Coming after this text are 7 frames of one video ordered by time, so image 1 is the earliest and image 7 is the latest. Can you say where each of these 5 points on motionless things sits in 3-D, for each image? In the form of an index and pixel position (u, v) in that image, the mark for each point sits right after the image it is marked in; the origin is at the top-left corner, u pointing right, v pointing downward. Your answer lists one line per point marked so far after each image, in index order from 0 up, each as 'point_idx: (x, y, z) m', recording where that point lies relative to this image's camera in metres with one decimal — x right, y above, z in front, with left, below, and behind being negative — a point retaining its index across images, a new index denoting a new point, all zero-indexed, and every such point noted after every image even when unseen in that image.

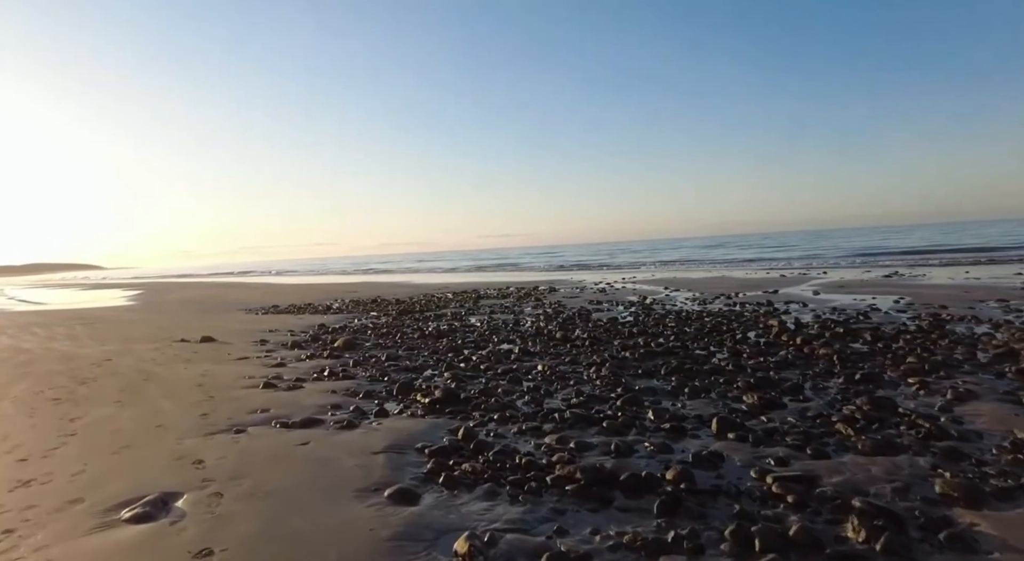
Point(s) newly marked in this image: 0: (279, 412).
0: (-2.5, -1.4, +6.2) m
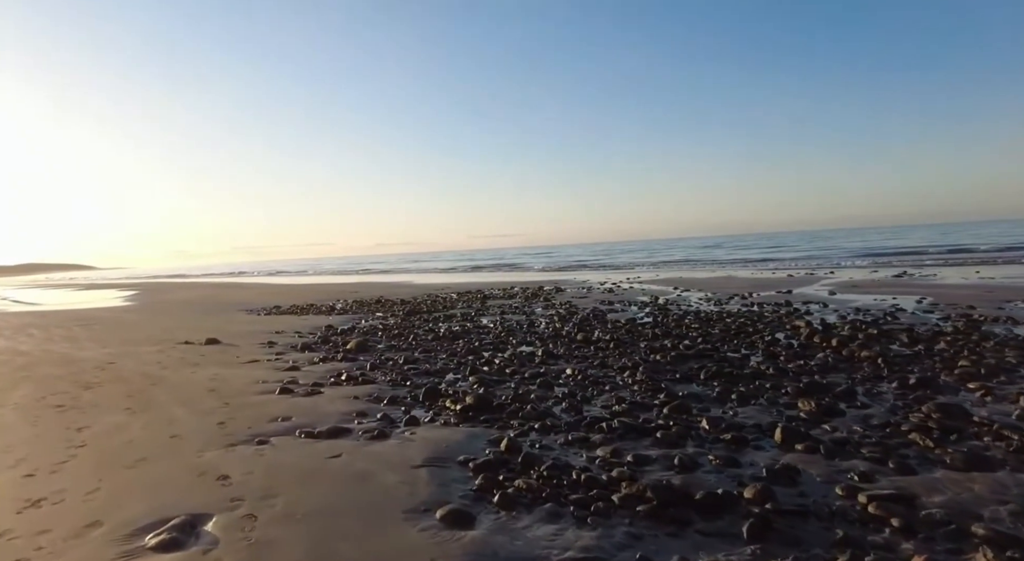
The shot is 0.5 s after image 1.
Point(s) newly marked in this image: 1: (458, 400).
0: (-2.1, -1.4, +5.8) m
1: (-0.6, -1.3, +6.4) m
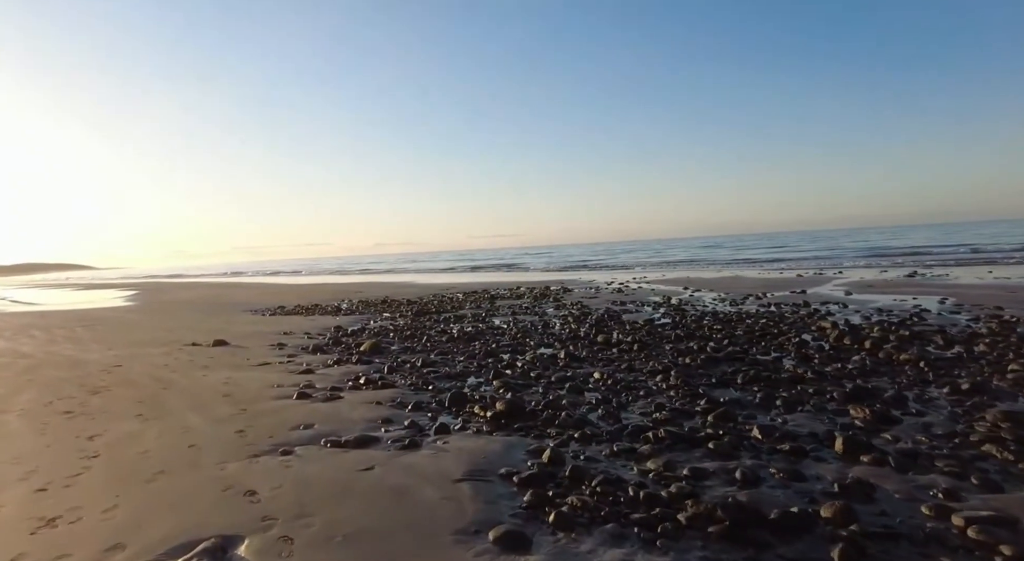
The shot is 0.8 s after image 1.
0: (-1.8, -1.4, +5.5) m
1: (-0.3, -1.3, +6.1) m
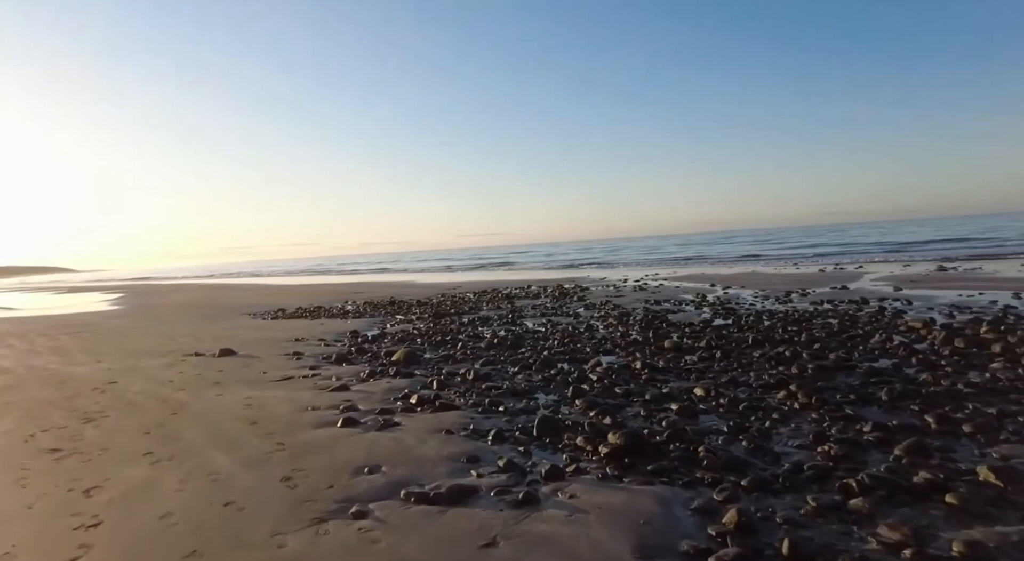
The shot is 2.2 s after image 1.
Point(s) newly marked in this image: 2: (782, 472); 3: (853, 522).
0: (-0.8, -1.4, +4.2) m
1: (+0.7, -1.3, +4.9) m
2: (+1.9, -1.3, +4.0) m
3: (+1.9, -1.4, +3.3) m
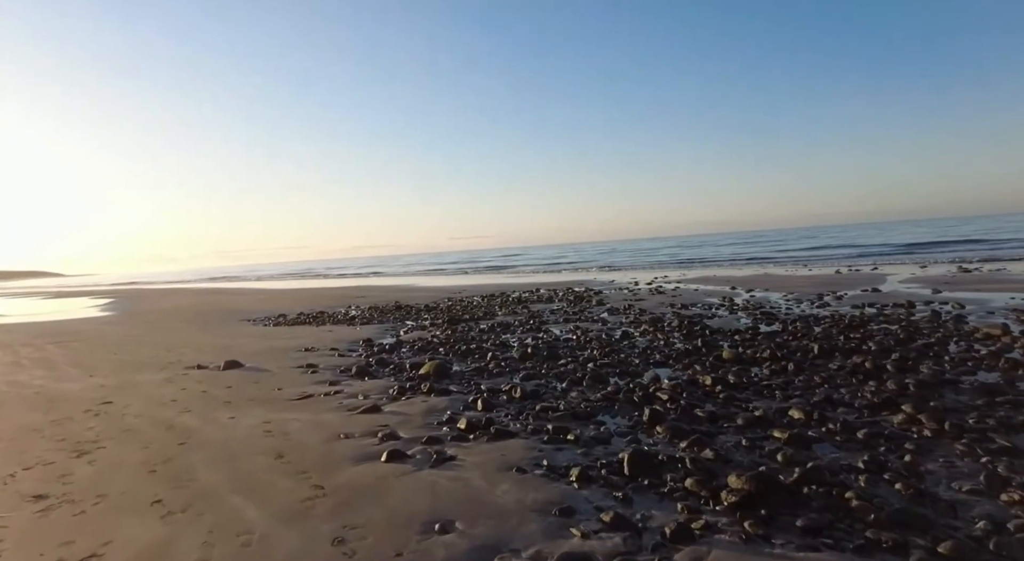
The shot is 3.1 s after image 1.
0: (-0.2, -1.5, +3.3) m
1: (+1.3, -1.4, +4.0) m
2: (+2.5, -1.4, +3.1) m
3: (+2.6, -1.4, +2.4) m
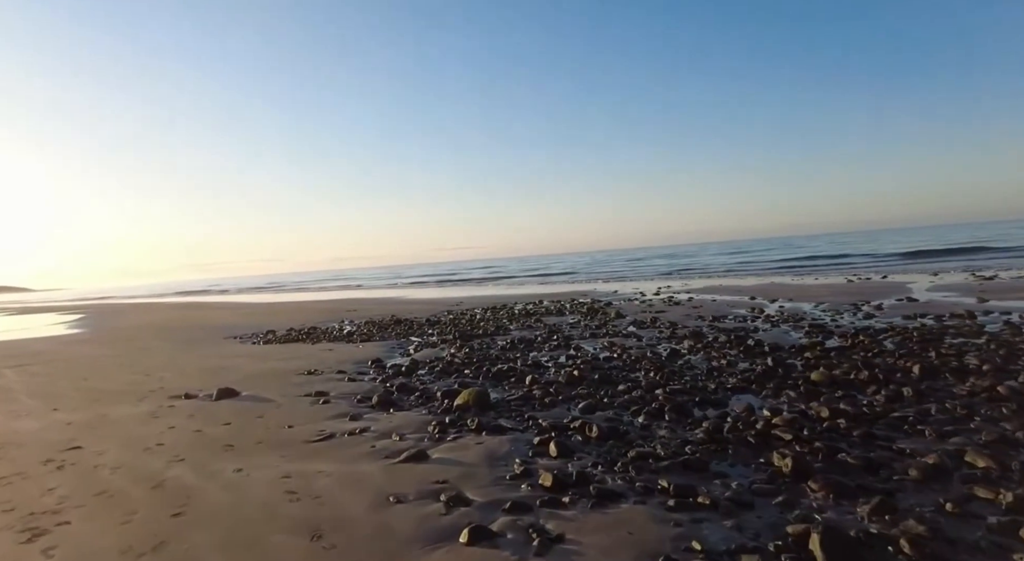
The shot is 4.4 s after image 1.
0: (+0.7, -1.5, +2.0) m
1: (+2.1, -1.4, +2.7) m
2: (+3.4, -1.4, +1.9) m
3: (+3.5, -1.4, +1.2) m
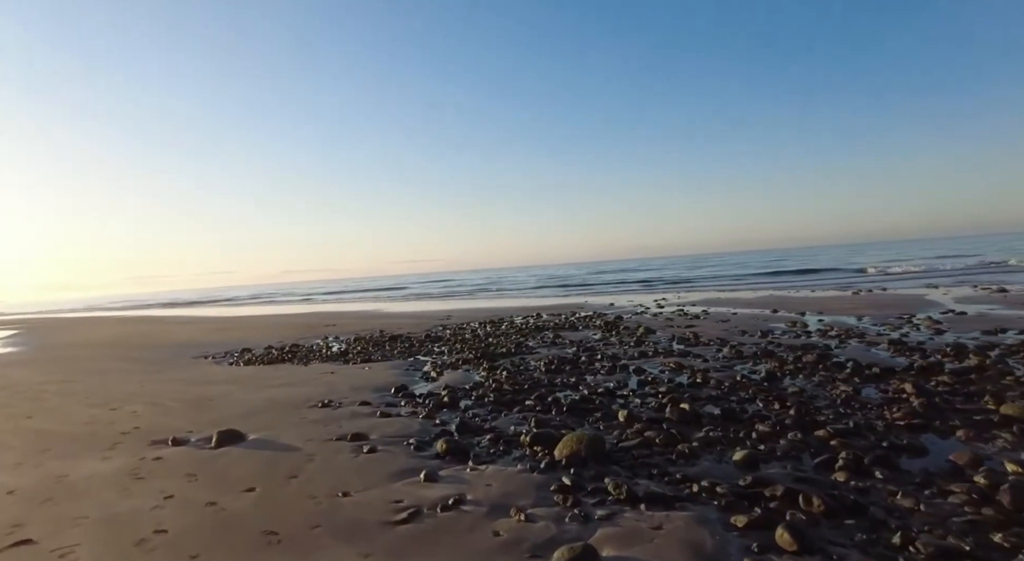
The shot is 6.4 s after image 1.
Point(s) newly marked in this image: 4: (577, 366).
0: (+2.1, -1.5, +0.4) m
1: (+3.5, -1.4, +1.2) m
2: (+4.8, -1.3, +0.5) m
3: (+5.0, -1.4, -0.2) m
4: (+1.2, -1.5, +10.4) m
